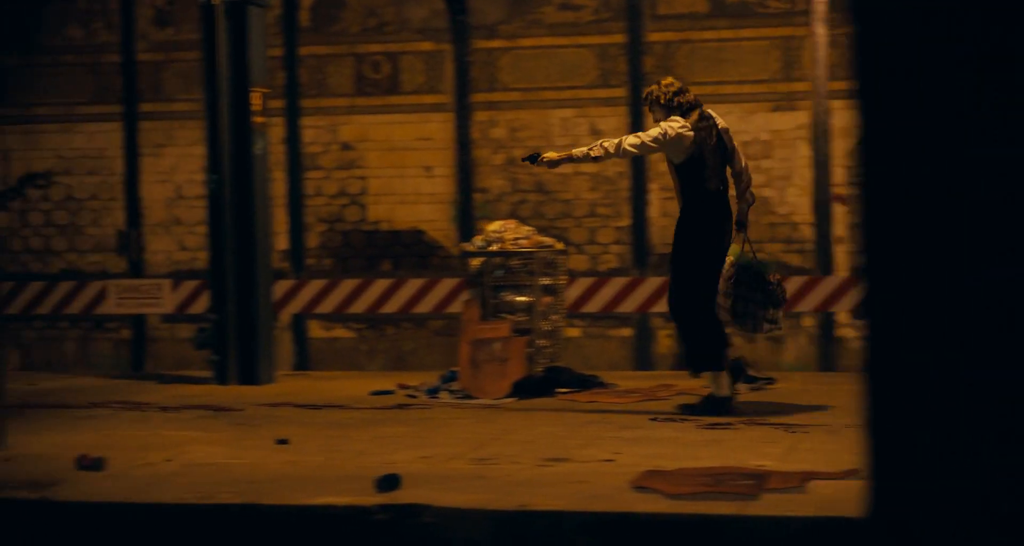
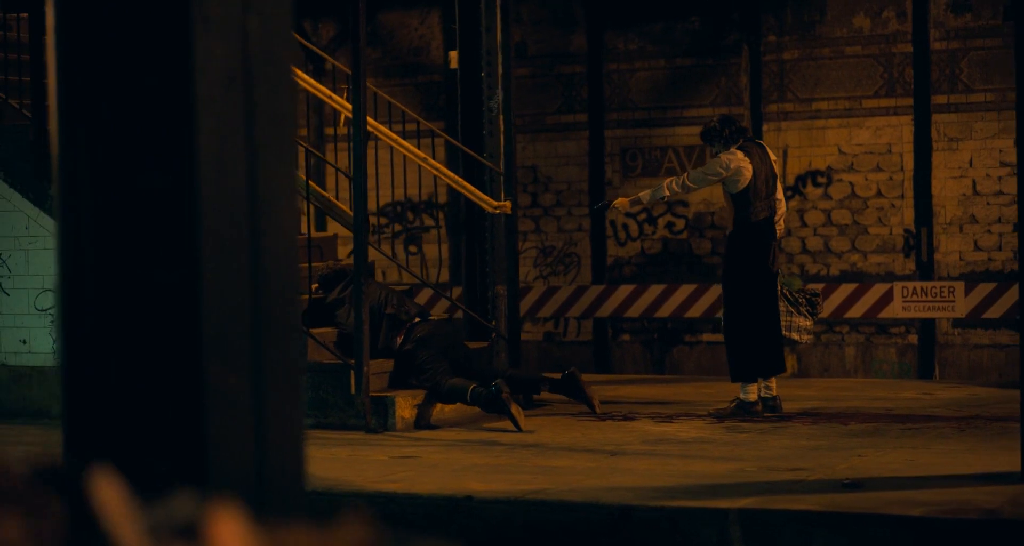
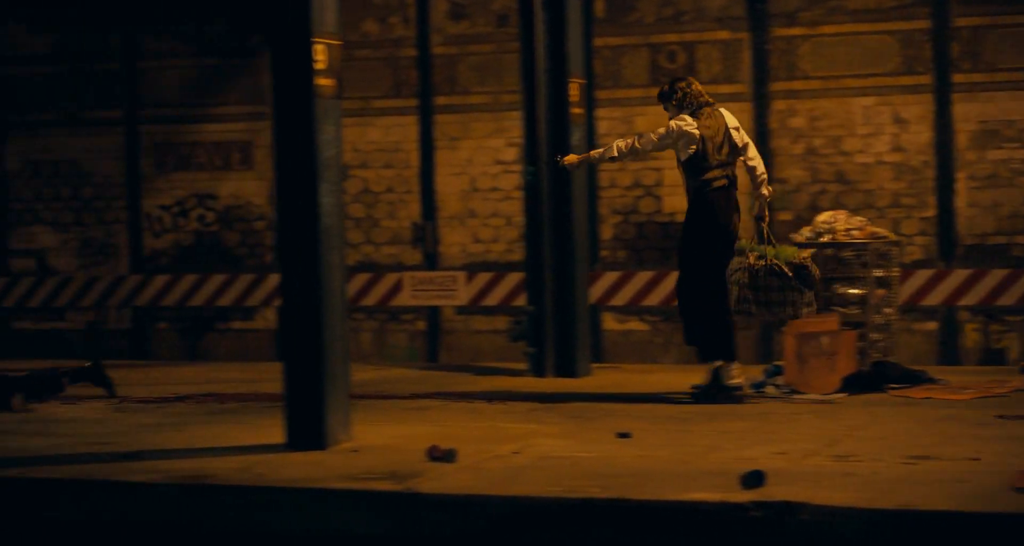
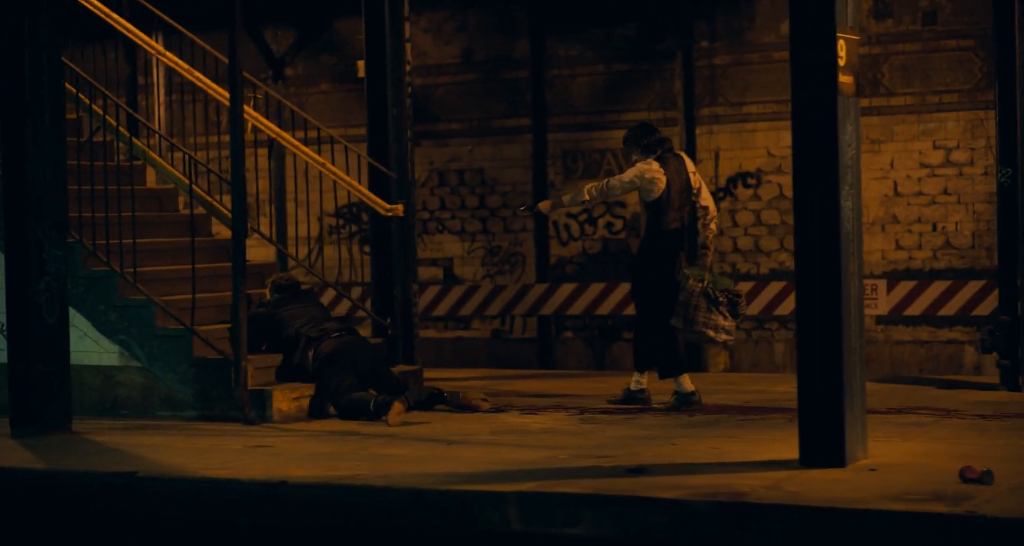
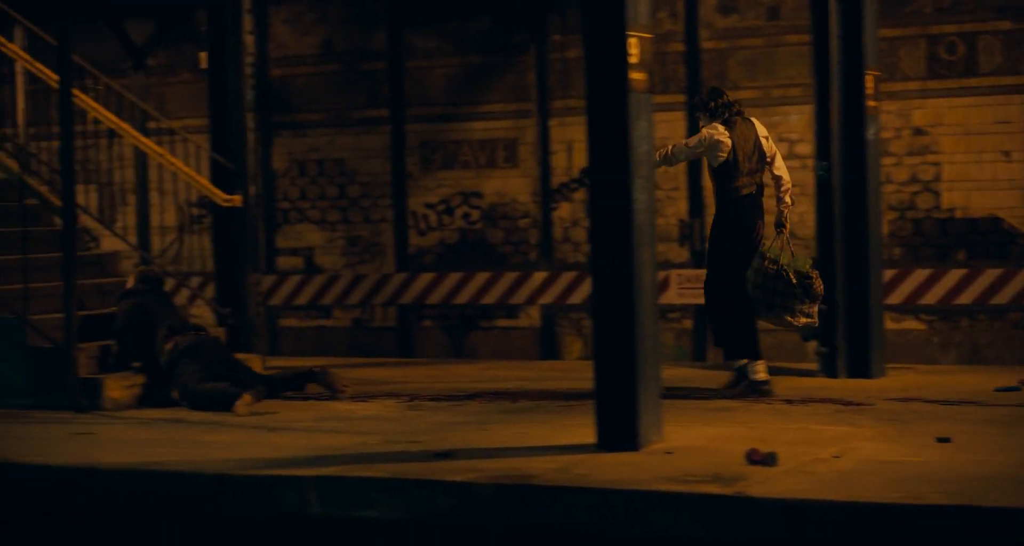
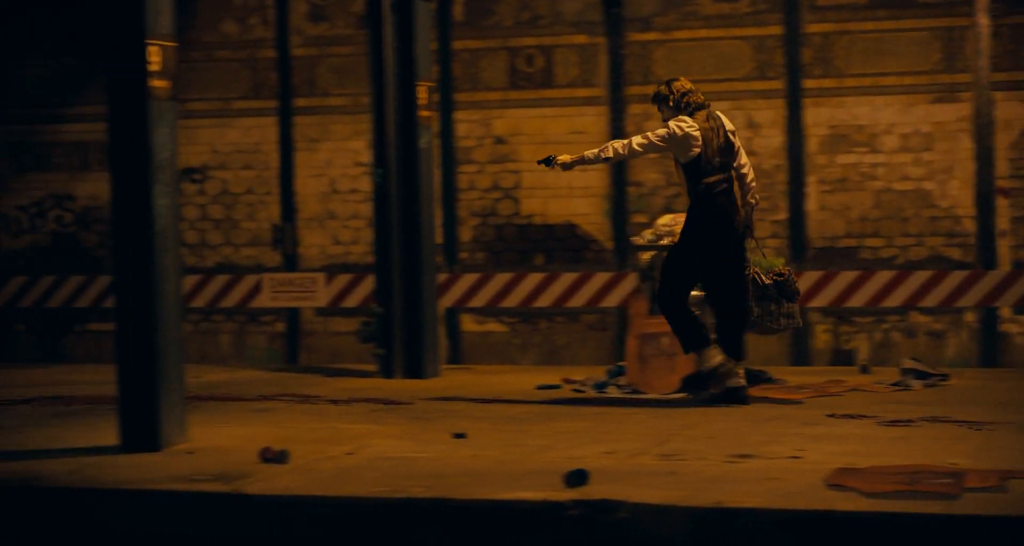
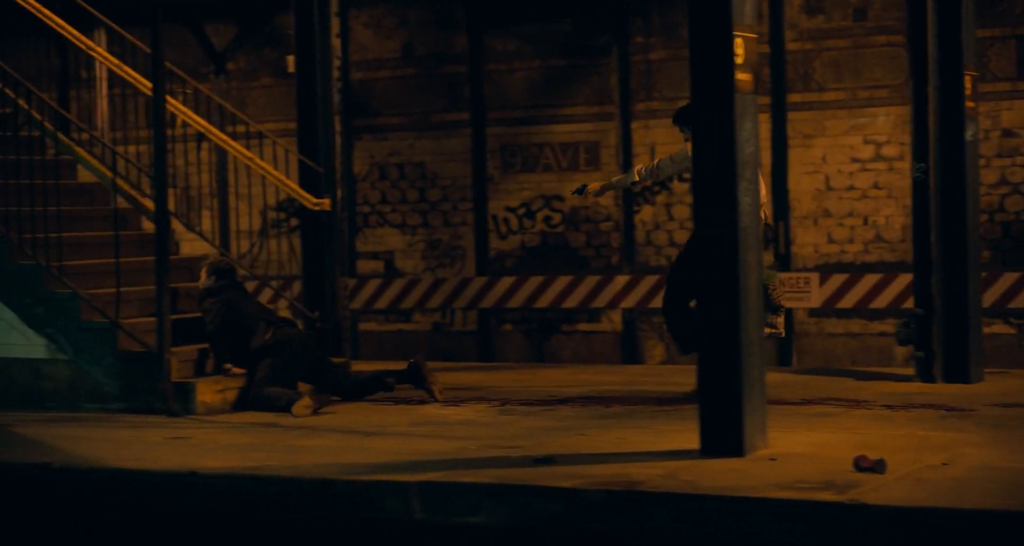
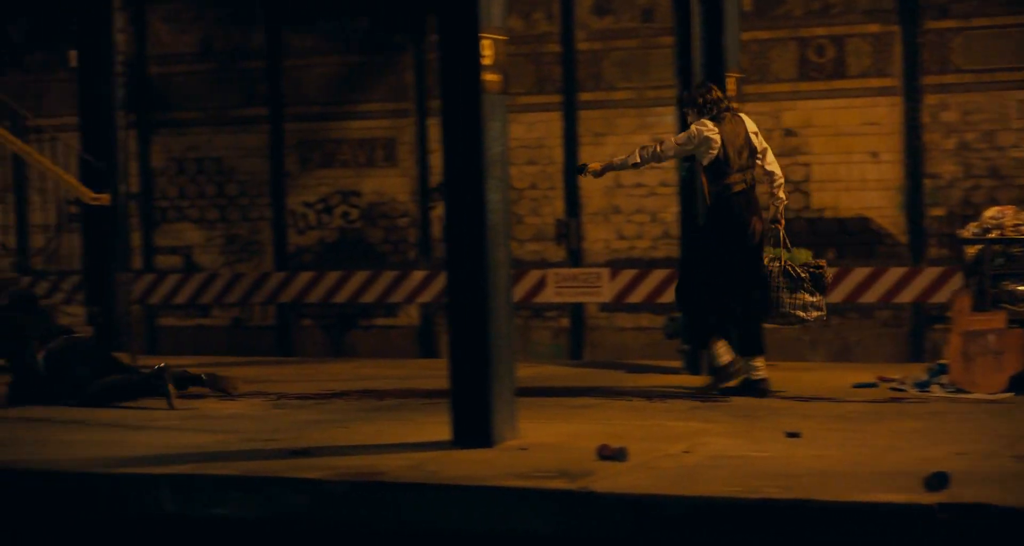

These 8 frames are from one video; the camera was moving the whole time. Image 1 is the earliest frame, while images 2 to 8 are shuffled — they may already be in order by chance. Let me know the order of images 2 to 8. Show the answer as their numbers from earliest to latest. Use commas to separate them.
6, 3, 8, 5, 7, 4, 2
